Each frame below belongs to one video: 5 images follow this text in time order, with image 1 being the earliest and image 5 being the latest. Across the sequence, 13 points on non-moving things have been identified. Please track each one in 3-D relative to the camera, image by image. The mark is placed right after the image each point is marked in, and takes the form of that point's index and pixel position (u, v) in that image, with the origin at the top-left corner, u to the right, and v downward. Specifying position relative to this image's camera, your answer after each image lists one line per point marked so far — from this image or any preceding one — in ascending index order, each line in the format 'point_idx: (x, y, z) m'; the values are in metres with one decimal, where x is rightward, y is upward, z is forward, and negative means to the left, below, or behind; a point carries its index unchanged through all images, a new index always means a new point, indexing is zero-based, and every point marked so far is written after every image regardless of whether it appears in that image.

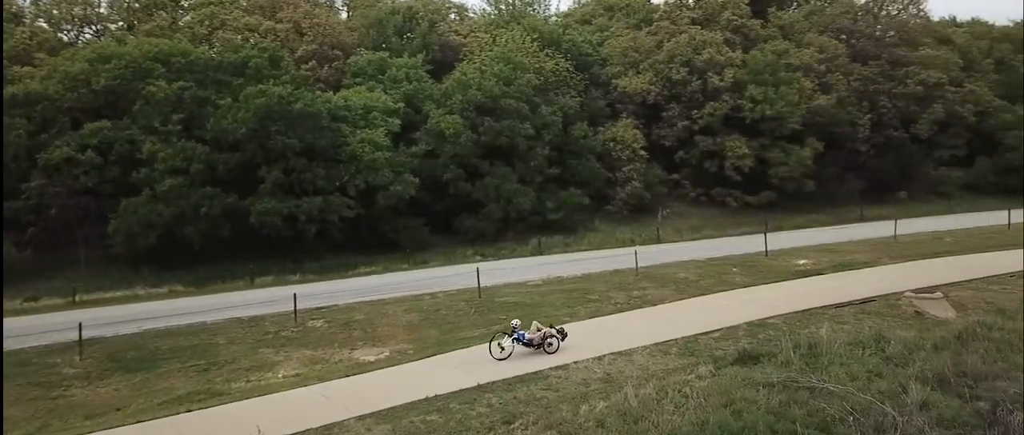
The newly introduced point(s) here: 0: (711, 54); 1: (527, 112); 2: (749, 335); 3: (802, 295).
0: (+3.6, +2.9, +14.2) m
1: (+0.2, +1.8, +13.3) m
2: (+2.2, -1.1, +7.5) m
3: (+3.3, -0.9, +9.0) m
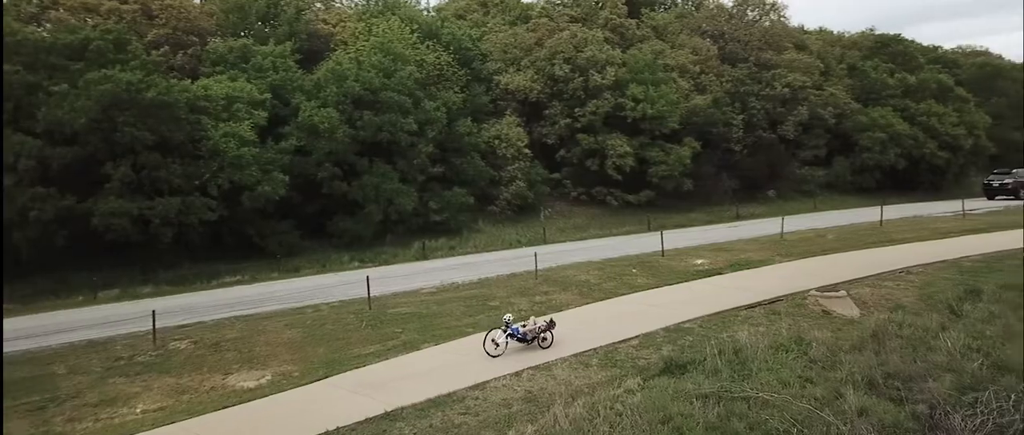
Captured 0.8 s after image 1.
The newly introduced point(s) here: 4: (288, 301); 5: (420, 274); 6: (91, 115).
0: (+1.5, +2.9, +13.9) m
1: (-1.6, +1.7, +12.4) m
2: (+1.4, -1.1, +7.0) m
3: (+2.1, -0.8, +8.7) m
4: (-2.5, -0.9, +8.8) m
5: (-1.2, -0.7, +10.1) m
6: (-3.6, +0.9, +7.0) m
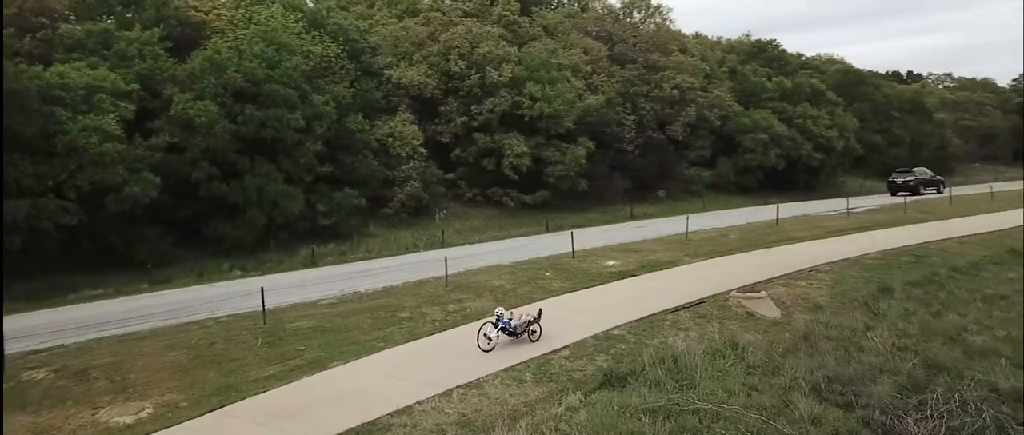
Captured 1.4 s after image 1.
0: (-0.3, +2.9, +13.4) m
1: (-3.1, +1.7, +11.5) m
2: (+0.7, -1.1, +6.6) m
3: (+1.2, -0.8, +8.3) m
4: (-3.4, -1.0, +7.8) m
5: (-2.3, -0.8, +9.2) m
6: (-4.2, +0.9, +5.8) m
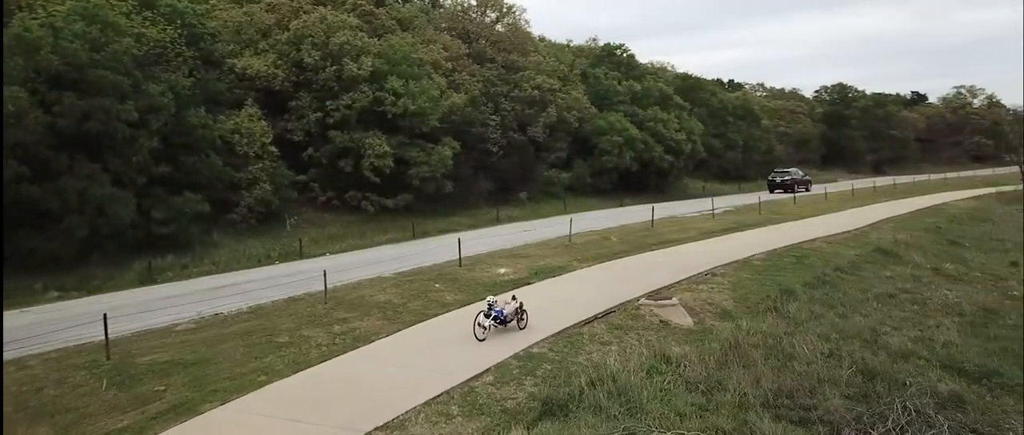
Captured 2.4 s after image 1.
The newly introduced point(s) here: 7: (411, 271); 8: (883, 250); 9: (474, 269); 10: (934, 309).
0: (-2.3, +2.8, +12.3) m
1: (-4.7, +1.6, +9.8) m
2: (+0.1, -1.1, +5.8) m
3: (+0.2, -0.9, +7.6) m
4: (-4.2, -1.1, +6.1) m
5: (-3.4, -0.8, +7.8) m
6: (-4.6, +0.8, +4.0) m
7: (-1.2, -0.6, +9.1) m
8: (+5.1, -0.5, +11.1) m
9: (-0.4, -0.6, +9.3) m
10: (+4.3, -0.9, +8.2) m
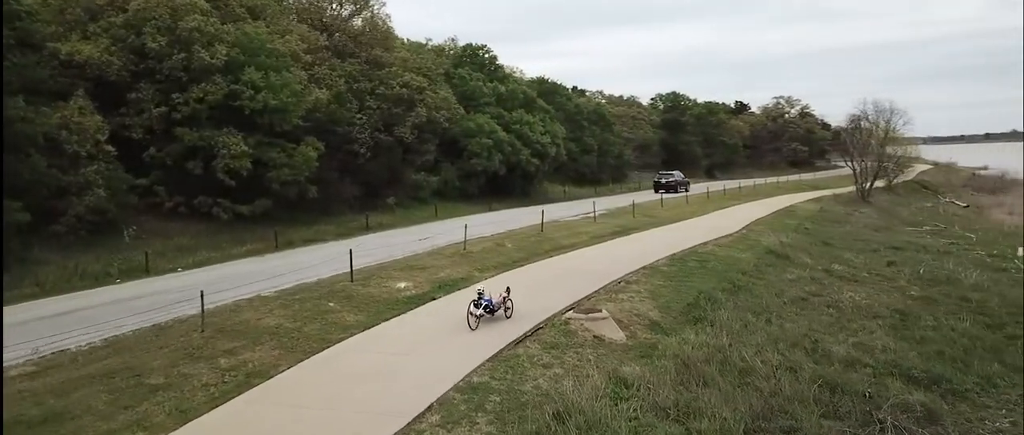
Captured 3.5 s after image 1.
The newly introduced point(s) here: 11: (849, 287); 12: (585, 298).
0: (-4.0, +2.7, +10.8) m
1: (-5.7, +1.5, +7.9) m
2: (-0.2, -1.2, +4.9) m
3: (-0.5, -0.9, +6.7) m
4: (-4.5, -1.2, +4.3) m
5: (-4.1, -0.9, +6.1) m
6: (-4.5, +0.7, +2.2) m
7: (-2.1, -0.7, +7.9) m
8: (+3.6, -0.5, +11.1) m
9: (-1.5, -0.7, +8.2) m
10: (+3.4, -0.9, +8.1) m
11: (+4.0, -0.8, +9.4) m
12: (+0.7, -0.8, +7.8) m
